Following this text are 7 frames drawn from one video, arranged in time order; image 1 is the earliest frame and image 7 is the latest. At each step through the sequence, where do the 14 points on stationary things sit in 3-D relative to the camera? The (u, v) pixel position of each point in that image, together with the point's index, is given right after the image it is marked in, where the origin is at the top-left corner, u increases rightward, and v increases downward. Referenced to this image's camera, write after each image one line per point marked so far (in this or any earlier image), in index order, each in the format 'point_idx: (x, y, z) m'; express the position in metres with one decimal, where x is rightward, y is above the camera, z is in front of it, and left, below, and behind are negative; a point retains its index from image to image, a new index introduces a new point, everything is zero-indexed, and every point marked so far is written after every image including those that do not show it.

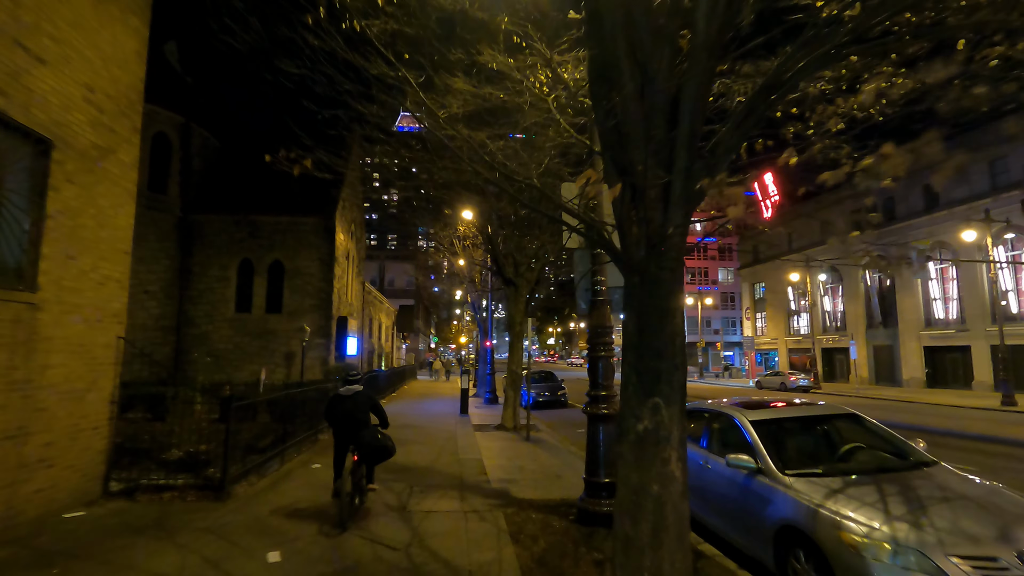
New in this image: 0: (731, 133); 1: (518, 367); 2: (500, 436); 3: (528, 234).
0: (+1.7, +1.2, +4.1) m
1: (+0.1, -2.2, +14.9) m
2: (-0.3, -3.8, +13.8) m
3: (+0.4, +1.5, +14.5) m
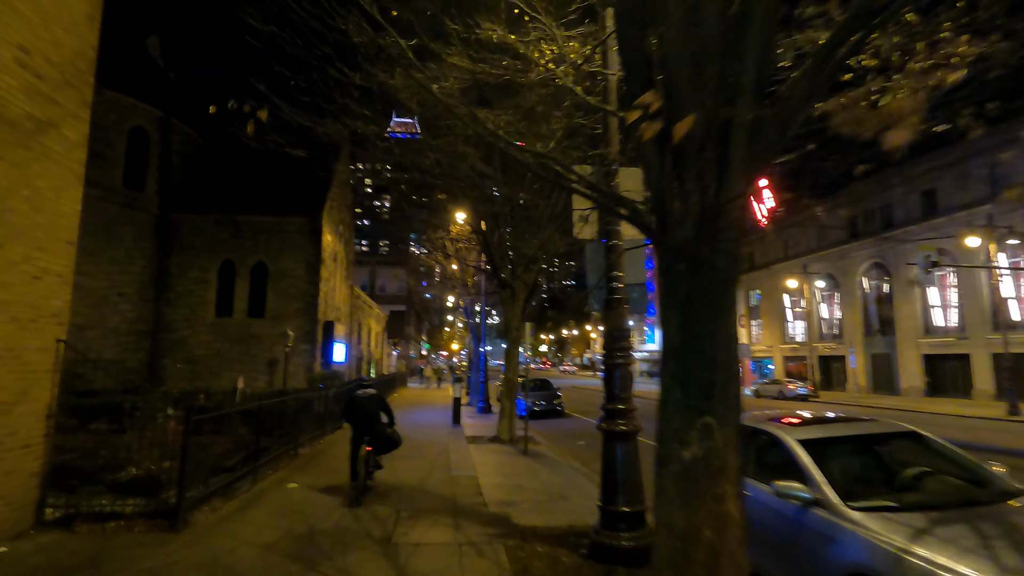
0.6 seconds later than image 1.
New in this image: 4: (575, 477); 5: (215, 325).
0: (+1.7, +1.2, +3.2) m
1: (0.0, -2.3, +13.9) m
2: (-0.4, -3.9, +12.9) m
3: (+0.3, +1.4, +13.6) m
4: (+1.1, -3.5, +10.0) m
5: (-10.7, -1.3, +19.3) m
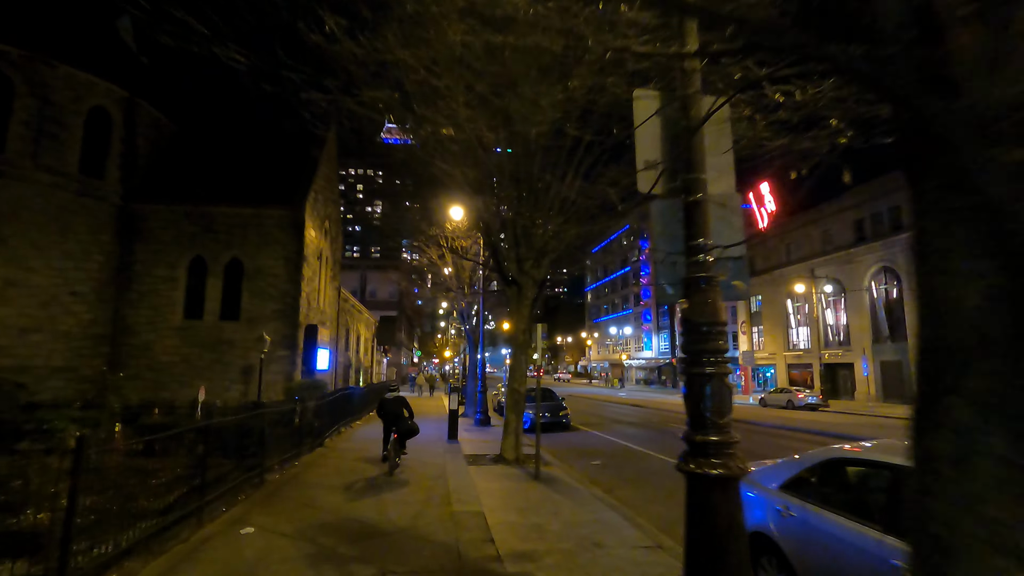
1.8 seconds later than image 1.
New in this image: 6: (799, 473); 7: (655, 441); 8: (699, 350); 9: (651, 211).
0: (+2.1, +1.4, +1.4) m
1: (+0.2, -2.2, +12.1) m
2: (-0.2, -3.8, +11.0) m
3: (+0.5, +1.5, +11.8) m
4: (+1.4, -3.4, +8.1) m
5: (-10.6, -1.3, +17.3) m
6: (+2.6, -1.7, +4.8) m
7: (+4.9, -5.3, +18.8) m
8: (+1.3, -0.4, +3.8) m
9: (+1.1, +0.6, +4.3) m
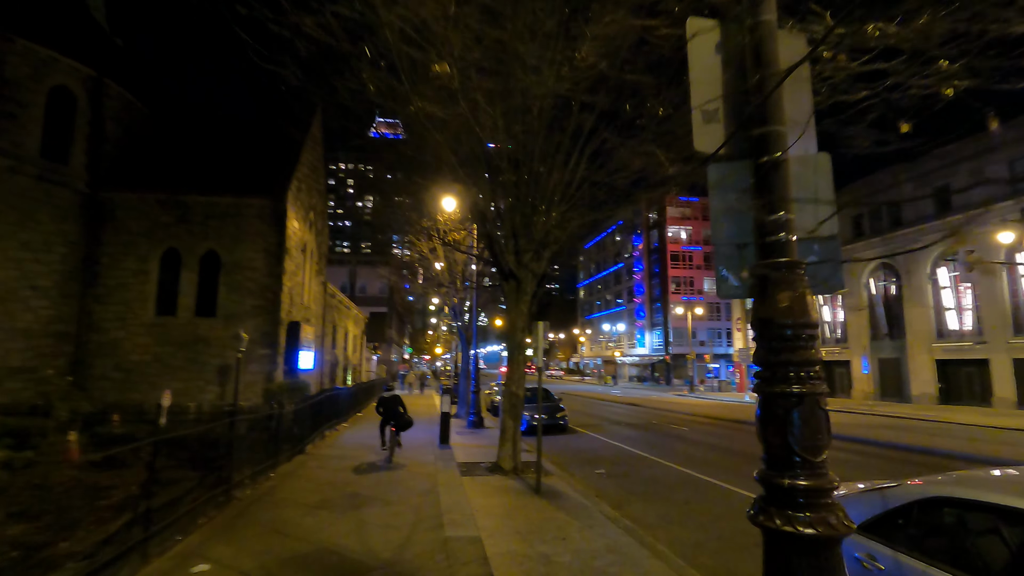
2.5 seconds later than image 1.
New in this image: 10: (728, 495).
0: (+2.2, +1.5, +0.4) m
1: (+0.1, -2.1, +11.1) m
2: (-0.3, -3.7, +10.0) m
3: (+0.5, +1.6, +10.8) m
4: (+1.4, -3.3, +7.2) m
5: (-10.7, -1.1, +16.1) m
6: (+2.7, -1.6, +3.9) m
7: (+4.7, -5.2, +17.8) m
8: (+1.4, -0.4, +2.8) m
9: (+1.2, +0.7, +3.3) m
10: (+4.1, -3.9, +10.2) m
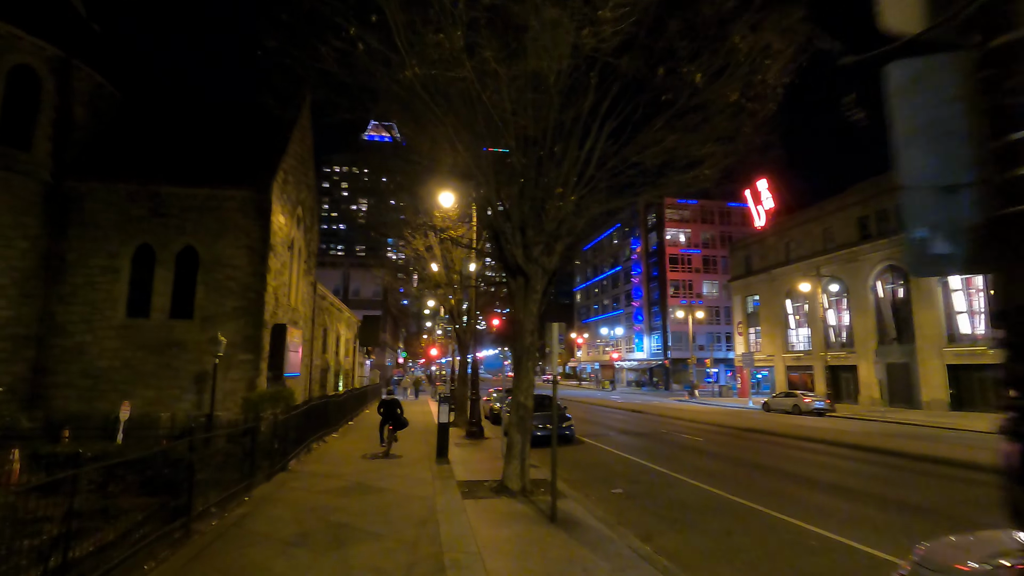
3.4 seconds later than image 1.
0: (+2.4, +1.6, -0.8) m
1: (+0.3, -2.0, +9.8) m
2: (-0.1, -3.6, +8.7) m
3: (+0.6, +1.6, +9.5) m
4: (+1.6, -3.2, +5.9) m
5: (-10.6, -1.1, +14.7) m
6: (+2.9, -1.5, +2.6) m
7: (+4.8, -5.2, +16.6) m
8: (+1.7, -0.3, +1.6) m
9: (+1.4, +0.8, +2.0) m
10: (+4.2, -3.9, +8.9) m
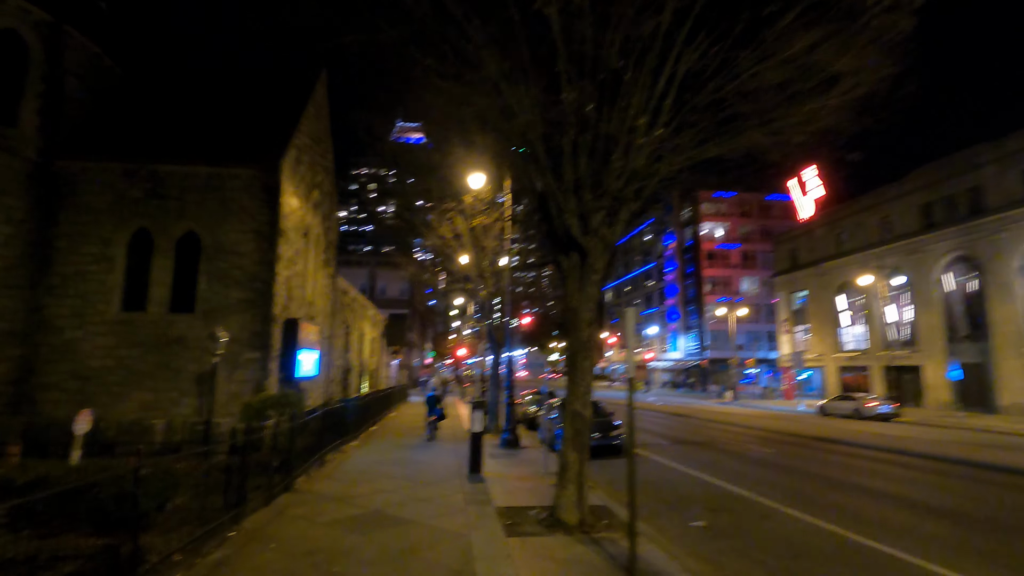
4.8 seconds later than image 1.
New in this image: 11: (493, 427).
0: (+2.7, +2.0, -3.0) m
1: (+1.0, -1.7, +7.6) m
2: (+0.6, -3.3, +6.6) m
3: (+1.4, +2.0, +7.4) m
4: (+2.2, -2.9, +3.7) m
5: (-9.6, -0.9, +13.1) m
6: (+3.3, -1.2, +0.3) m
7: (+6.0, -4.8, +14.2) m
8: (+2.0, +0.1, -0.6) m
9: (+1.8, +1.1, -0.2) m
10: (+5.0, -3.5, +6.6) m
11: (-0.7, -5.1, +19.8) m
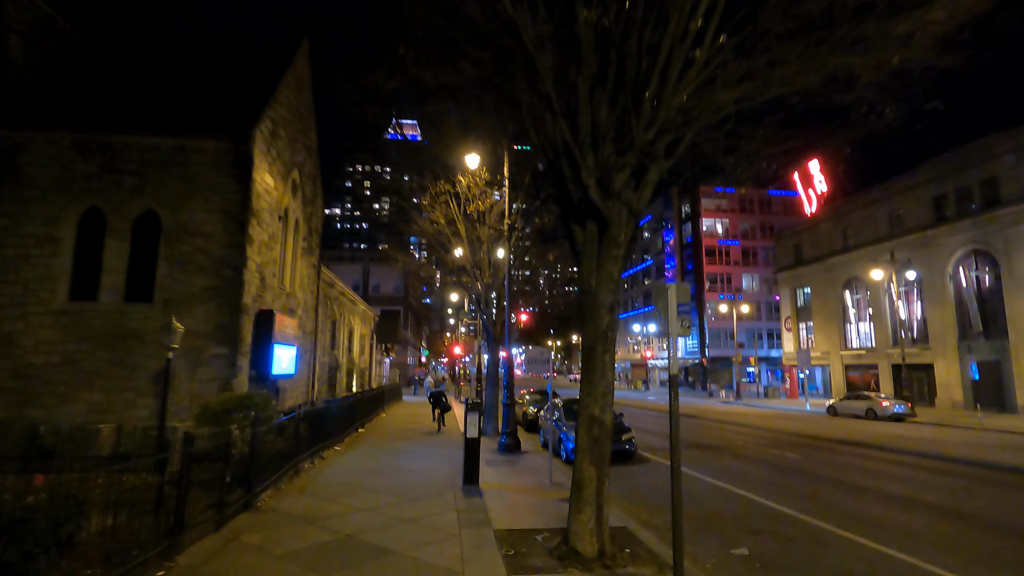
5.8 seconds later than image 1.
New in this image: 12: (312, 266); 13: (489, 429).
0: (+2.8, +2.2, -4.5) m
1: (+1.1, -1.4, +6.2) m
2: (+0.7, -3.0, +5.1) m
3: (+1.4, +2.2, +5.9) m
4: (+2.2, -2.6, +2.2) m
5: (-9.6, -0.6, +11.6) m
6: (+3.4, -0.9, -1.1) m
7: (+6.0, -4.5, +12.7) m
8: (+2.1, +0.3, -2.1) m
9: (+1.9, +1.4, -1.7) m
10: (+5.0, -3.2, +5.1) m
11: (-0.8, -4.8, +18.3) m
12: (-6.9, +0.8, +18.4) m
13: (-0.8, -4.8, +18.3) m
